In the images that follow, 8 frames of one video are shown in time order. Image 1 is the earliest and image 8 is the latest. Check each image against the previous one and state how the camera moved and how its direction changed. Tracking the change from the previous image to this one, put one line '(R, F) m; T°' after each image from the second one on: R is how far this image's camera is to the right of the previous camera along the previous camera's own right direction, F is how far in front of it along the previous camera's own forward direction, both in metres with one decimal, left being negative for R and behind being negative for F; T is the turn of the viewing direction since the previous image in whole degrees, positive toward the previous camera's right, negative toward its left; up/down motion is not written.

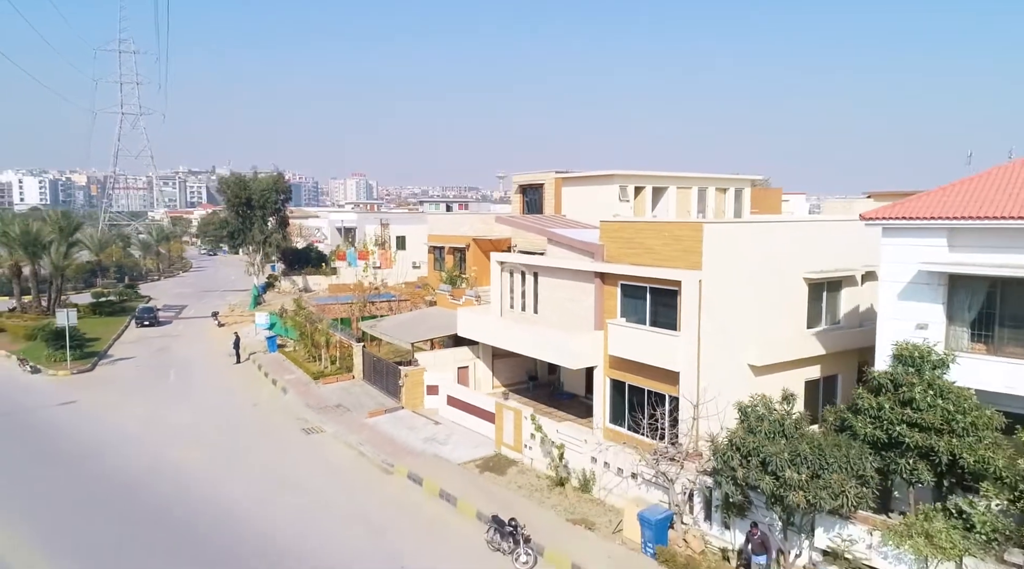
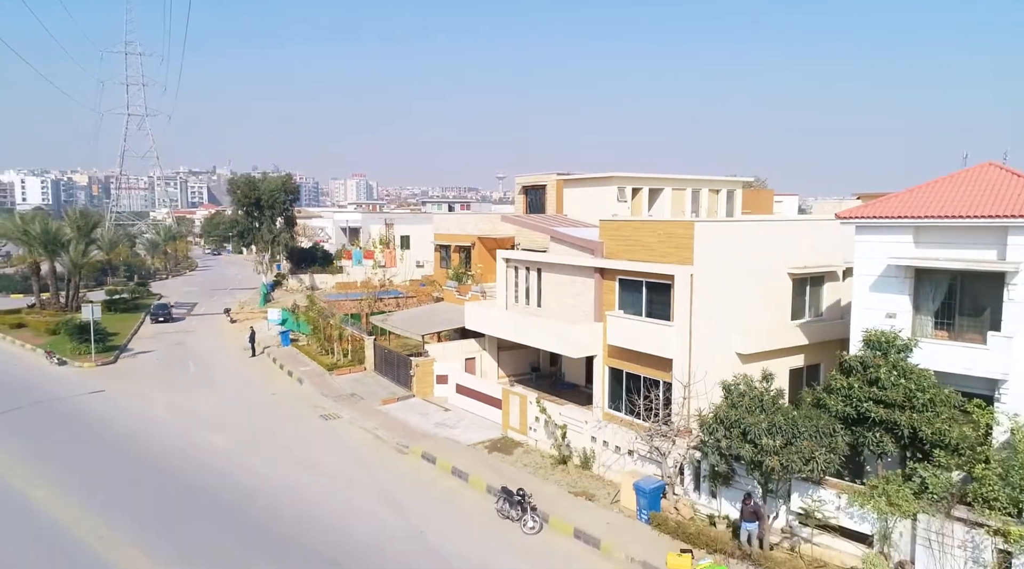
(-0.2, -1.3) m; 0°
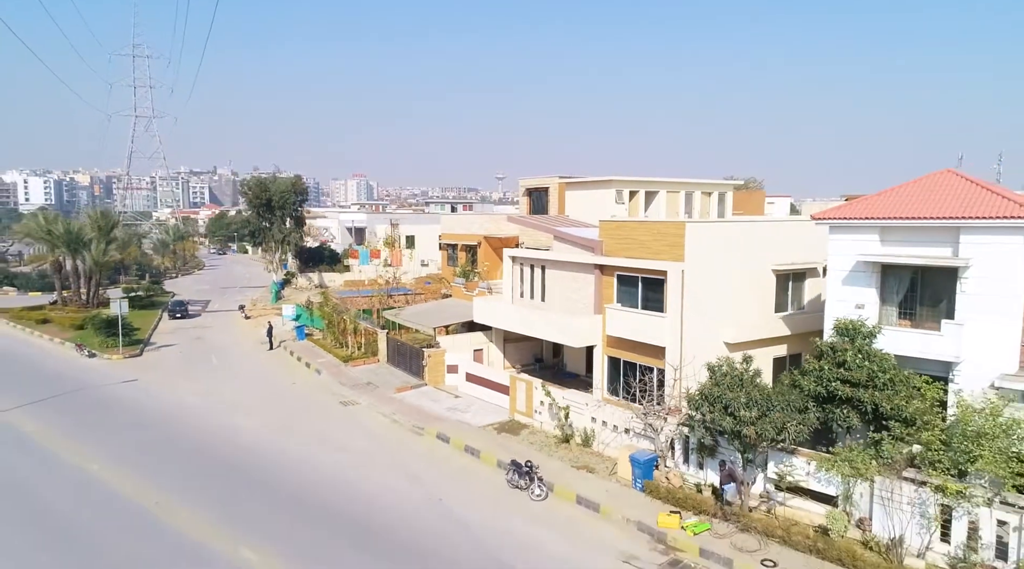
(-0.2, -1.6) m; 0°
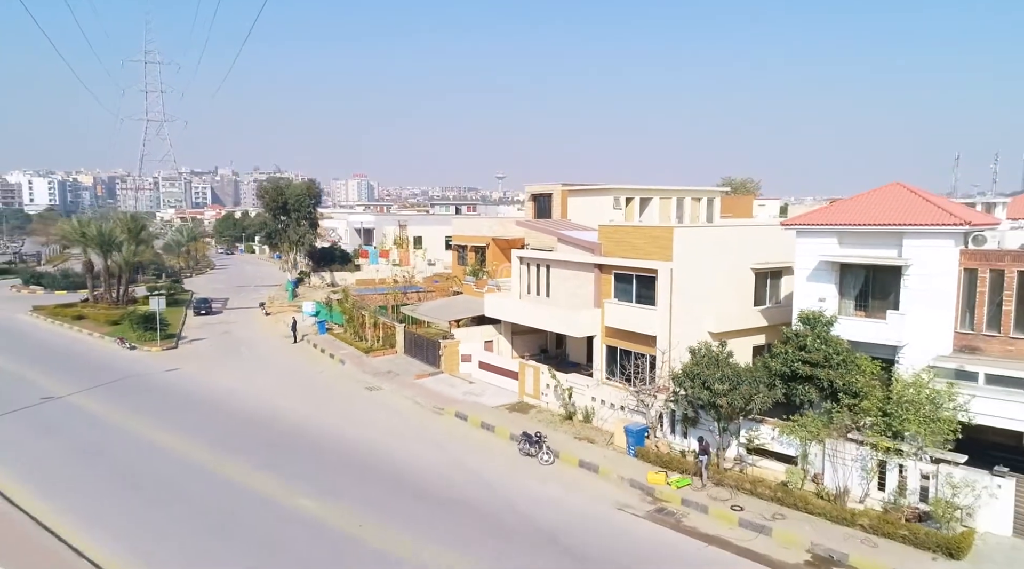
(-0.3, -2.6) m; 0°
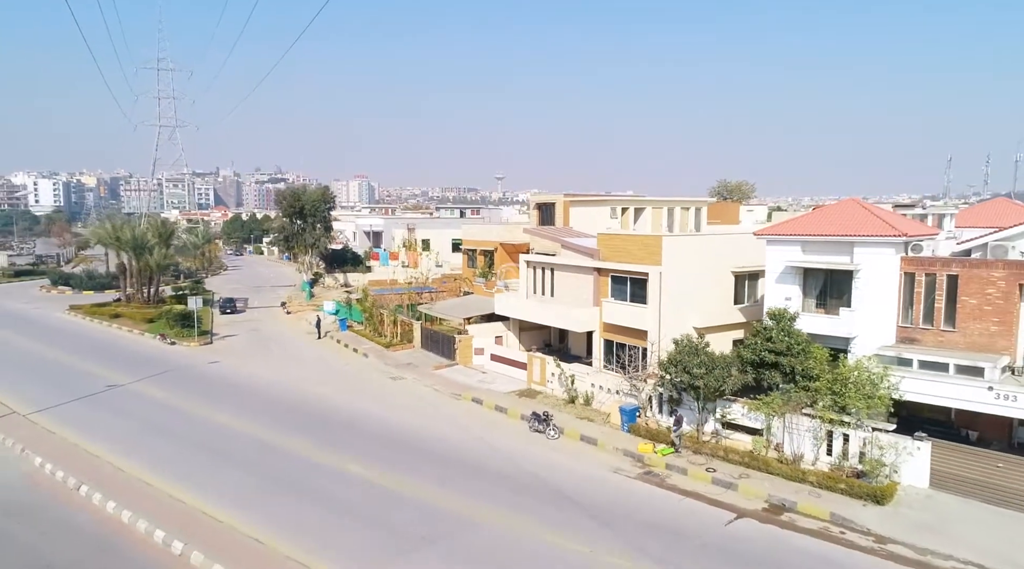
(-0.4, -3.1) m; 0°
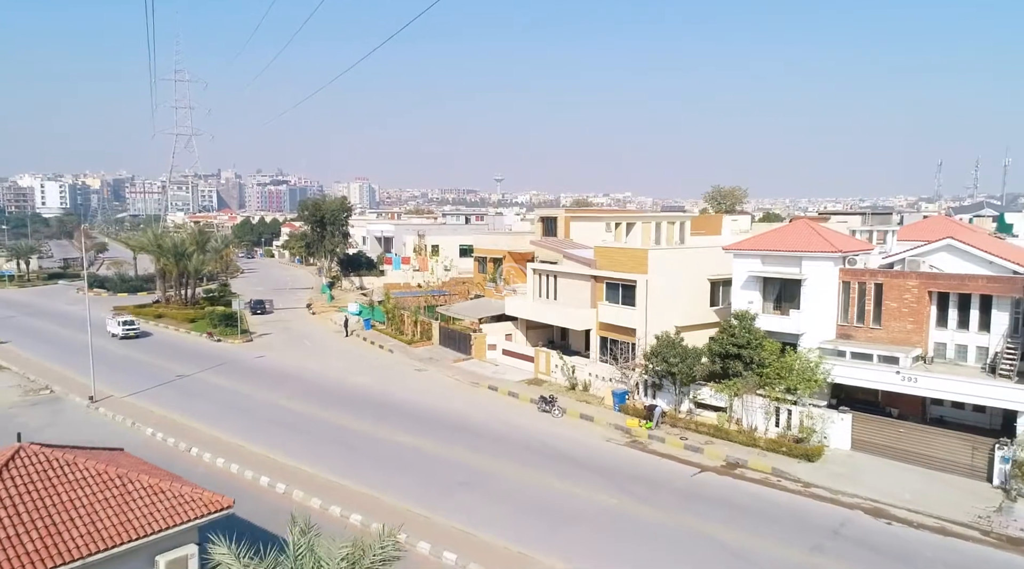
(-0.5, -4.6) m; 0°
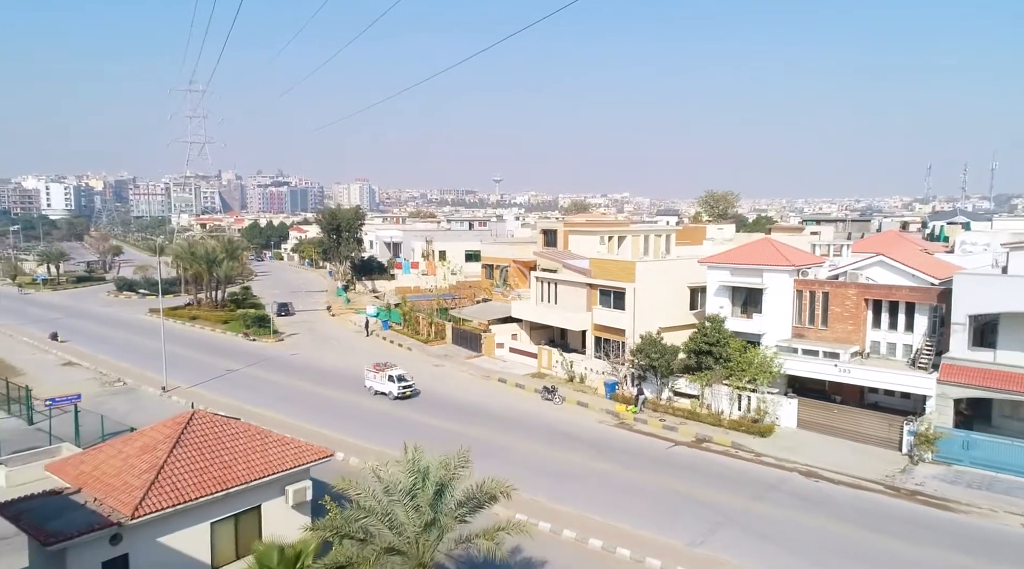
(-0.4, -4.7) m; 0°
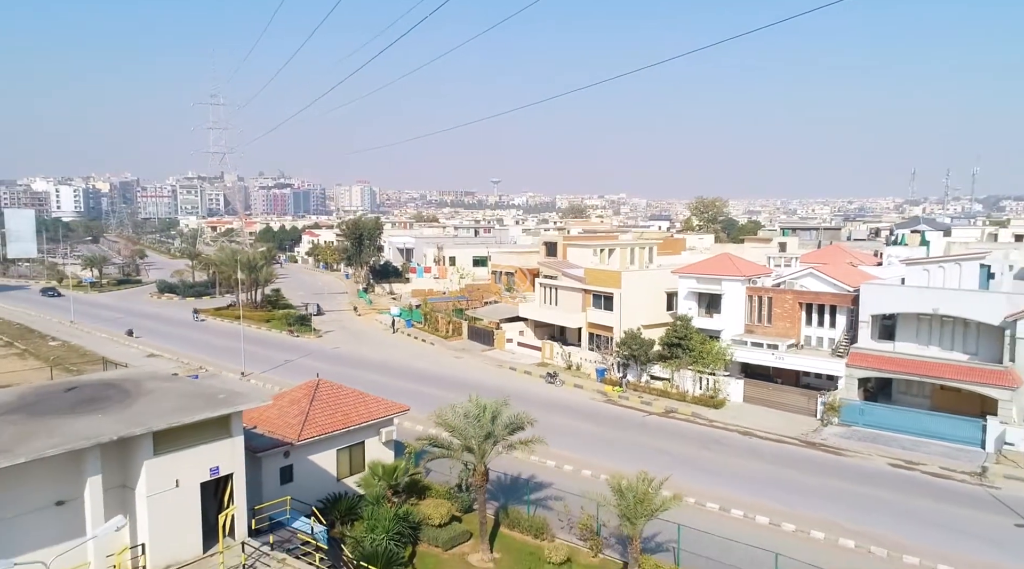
(-0.6, -7.4) m; 0°
